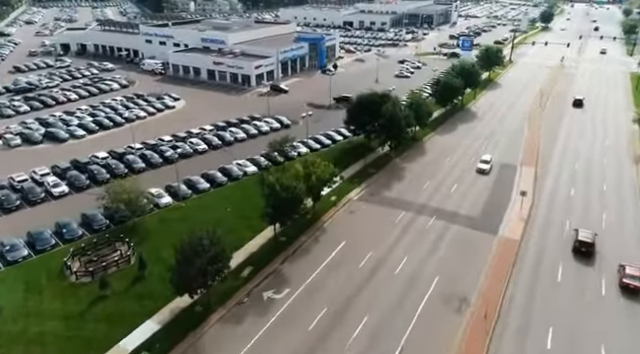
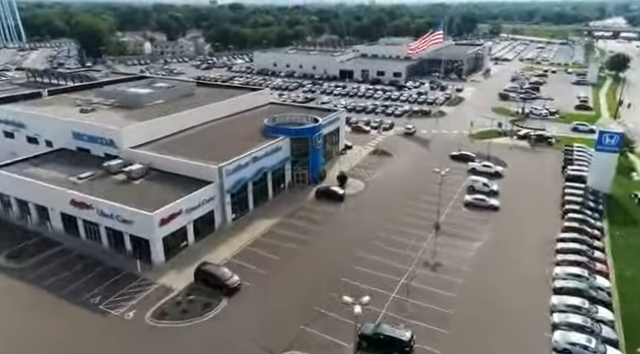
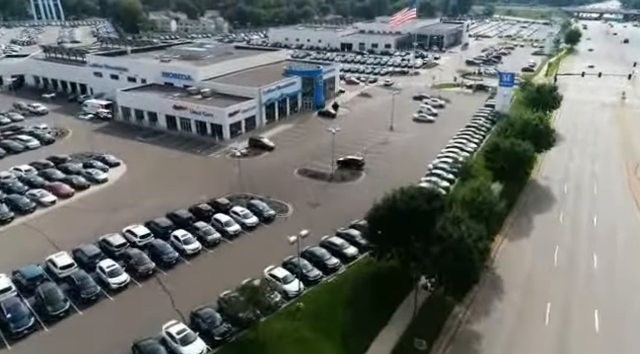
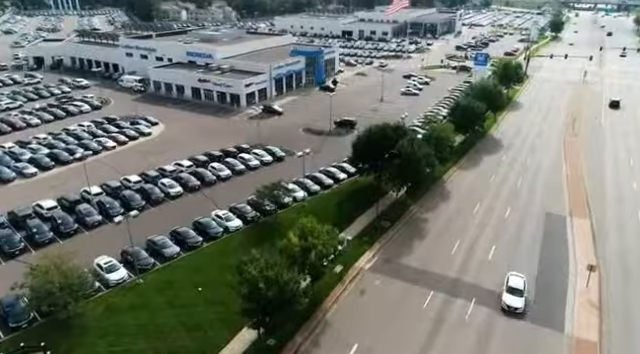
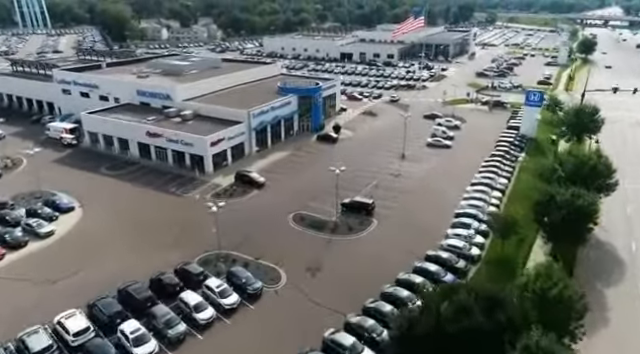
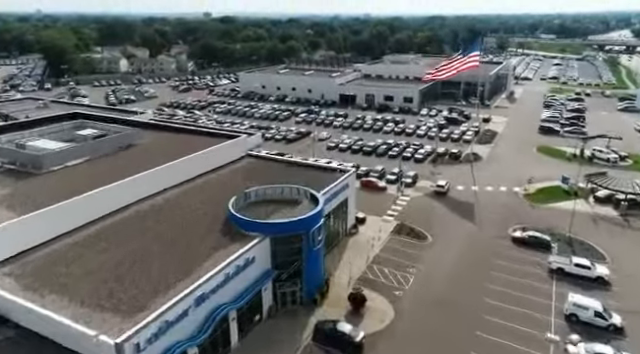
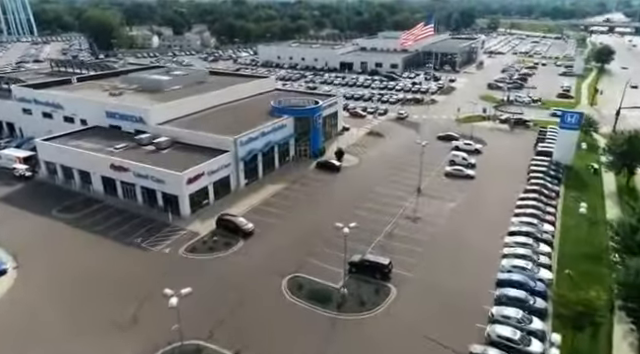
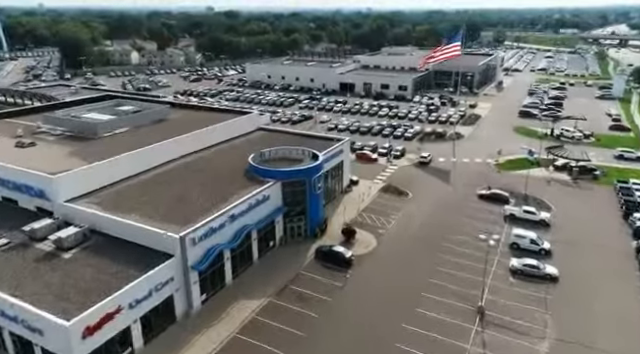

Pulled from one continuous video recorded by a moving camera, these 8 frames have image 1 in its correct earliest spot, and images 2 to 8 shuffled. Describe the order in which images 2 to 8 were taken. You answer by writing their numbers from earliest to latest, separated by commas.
4, 3, 5, 7, 2, 8, 6
